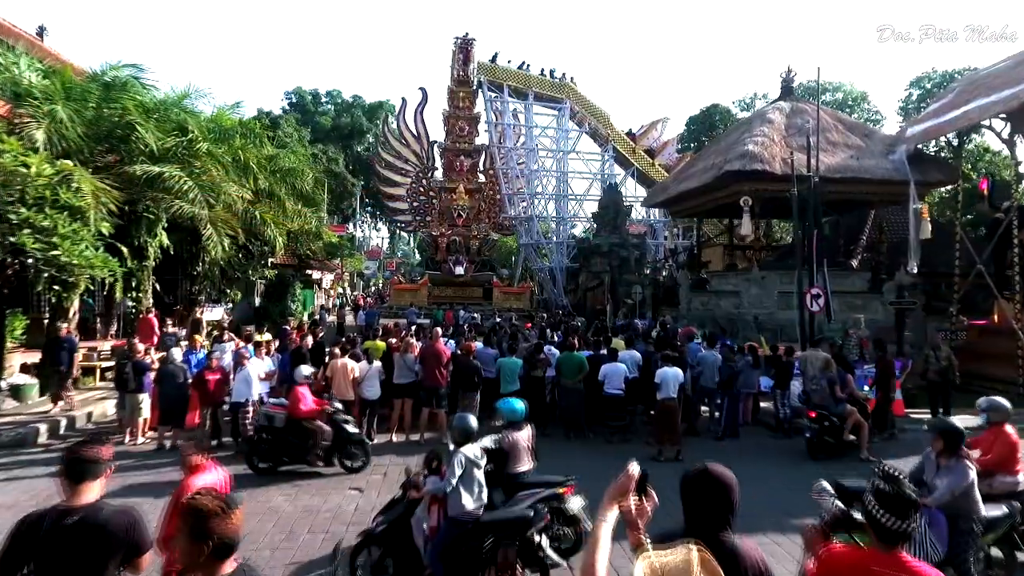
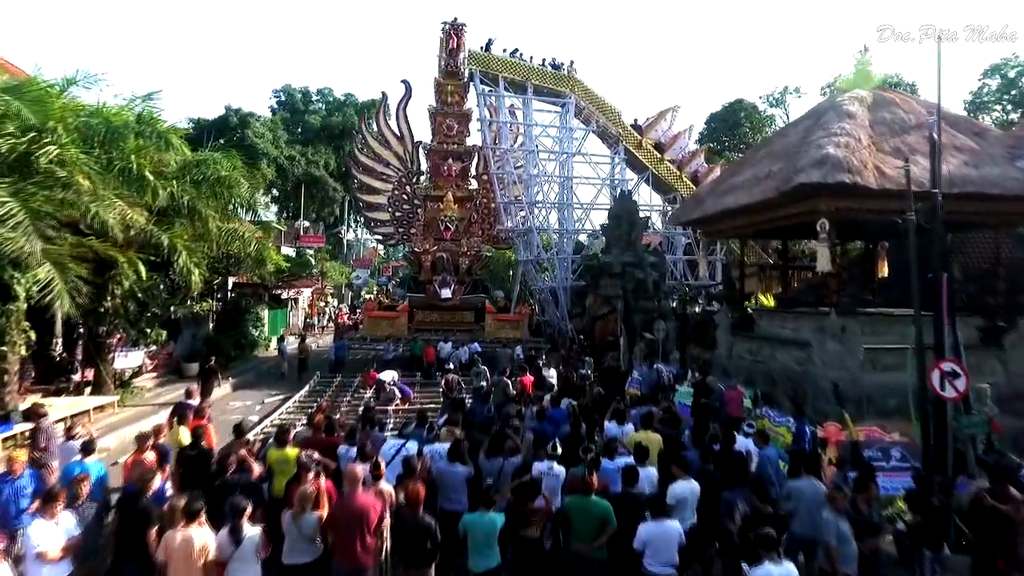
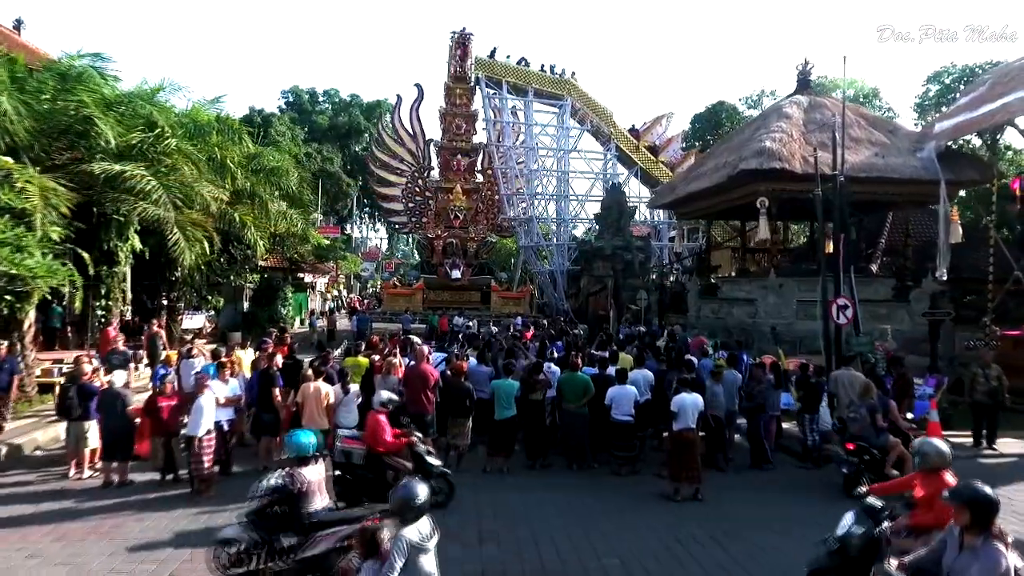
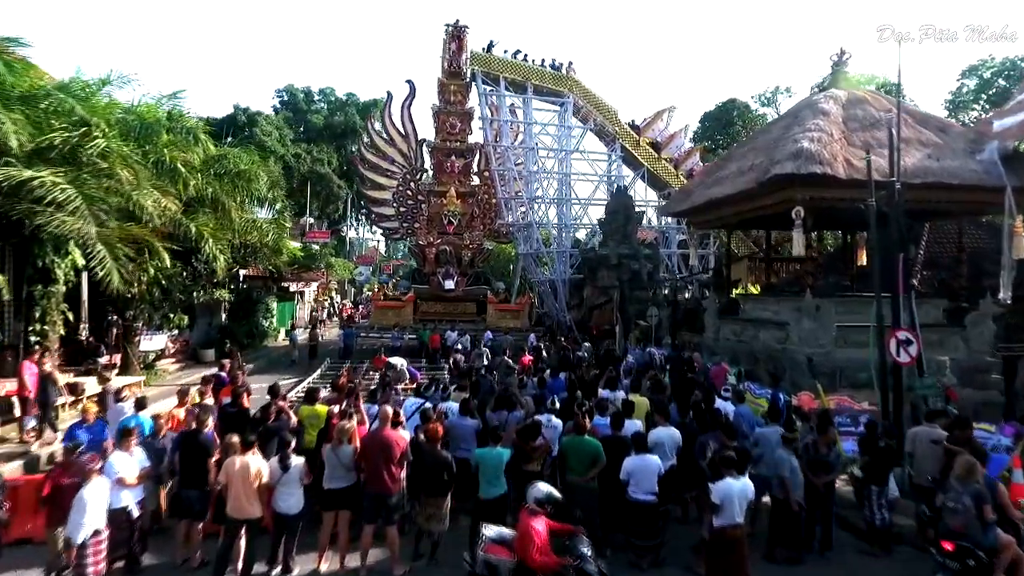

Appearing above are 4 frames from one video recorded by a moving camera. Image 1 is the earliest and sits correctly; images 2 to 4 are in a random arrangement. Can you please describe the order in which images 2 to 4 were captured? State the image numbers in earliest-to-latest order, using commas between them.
3, 4, 2
